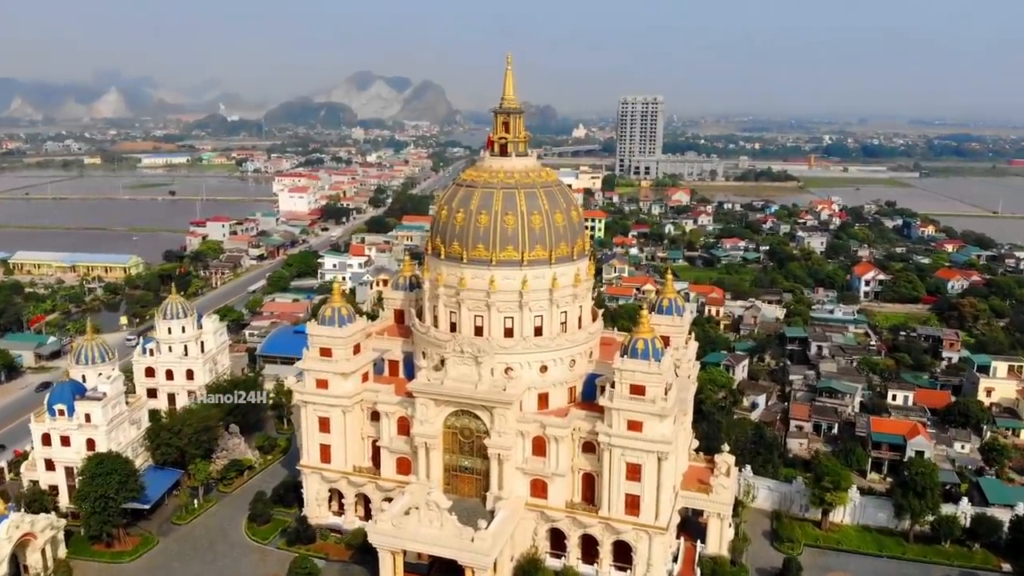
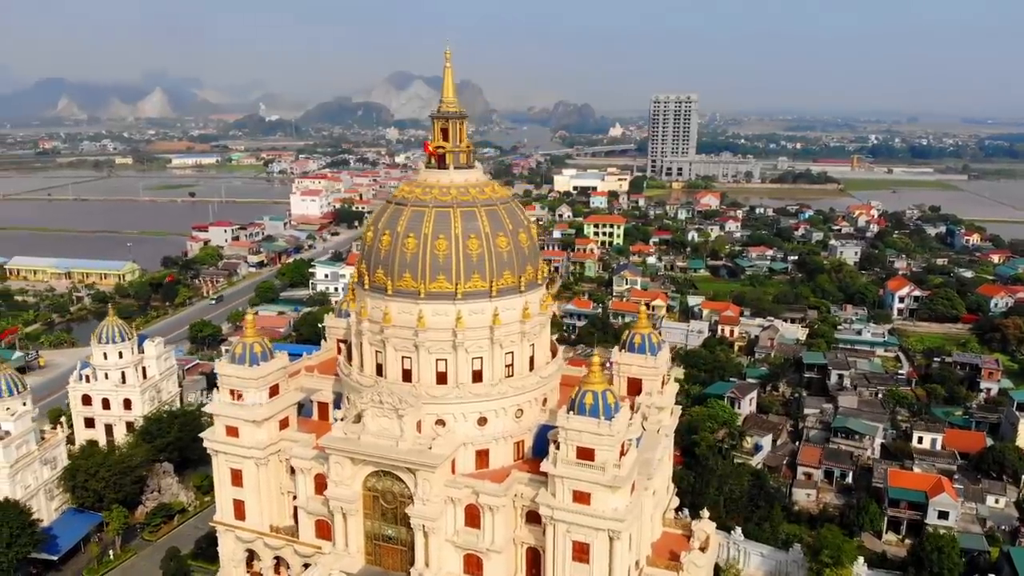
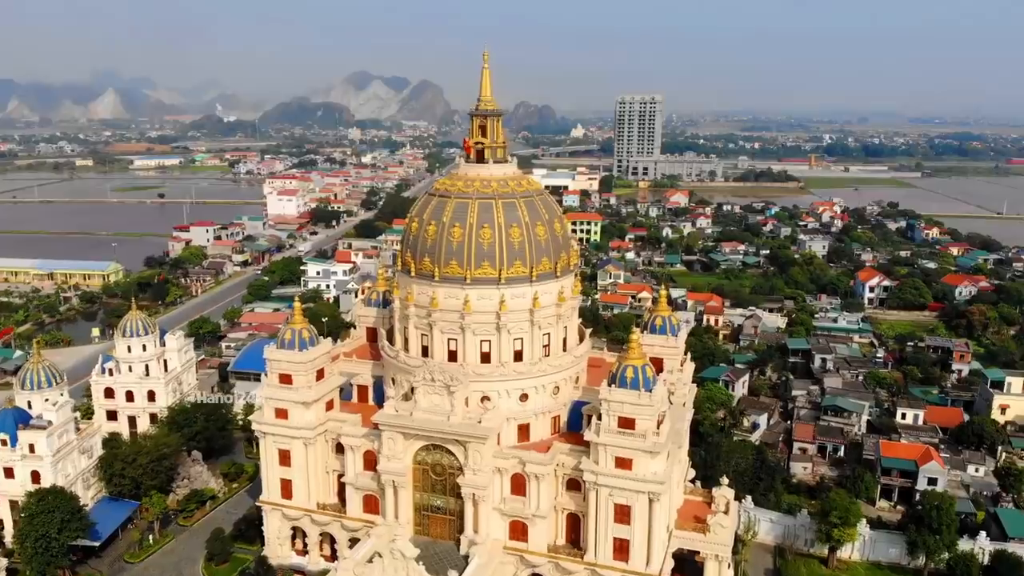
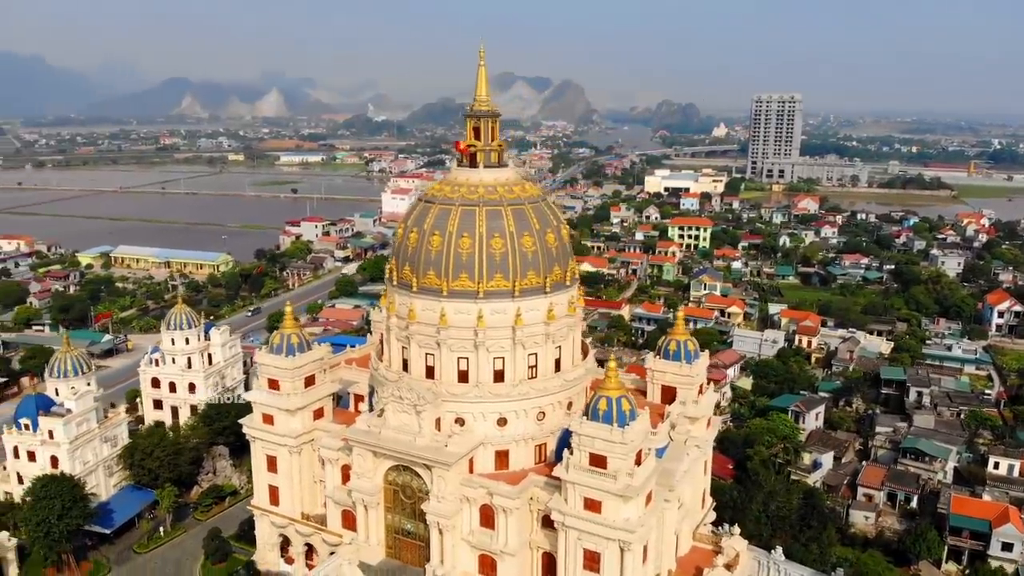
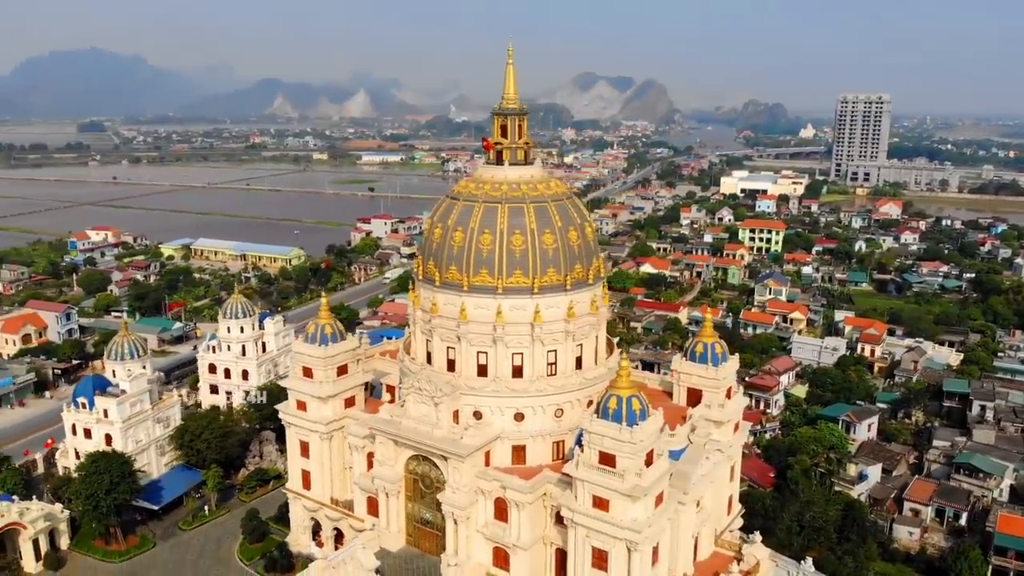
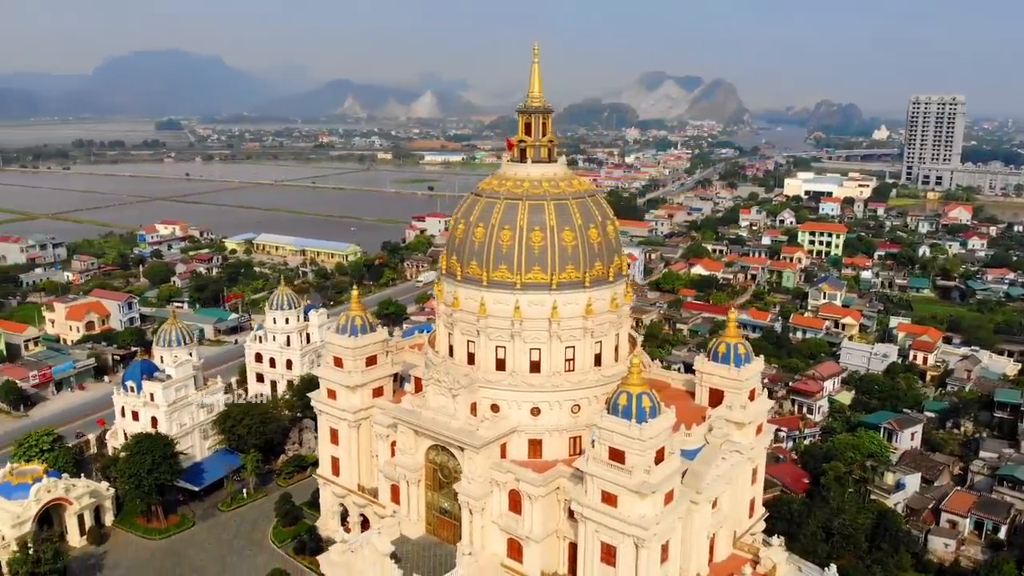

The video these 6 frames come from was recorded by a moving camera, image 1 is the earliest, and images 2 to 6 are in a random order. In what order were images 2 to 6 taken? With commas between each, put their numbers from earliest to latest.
3, 2, 4, 5, 6
